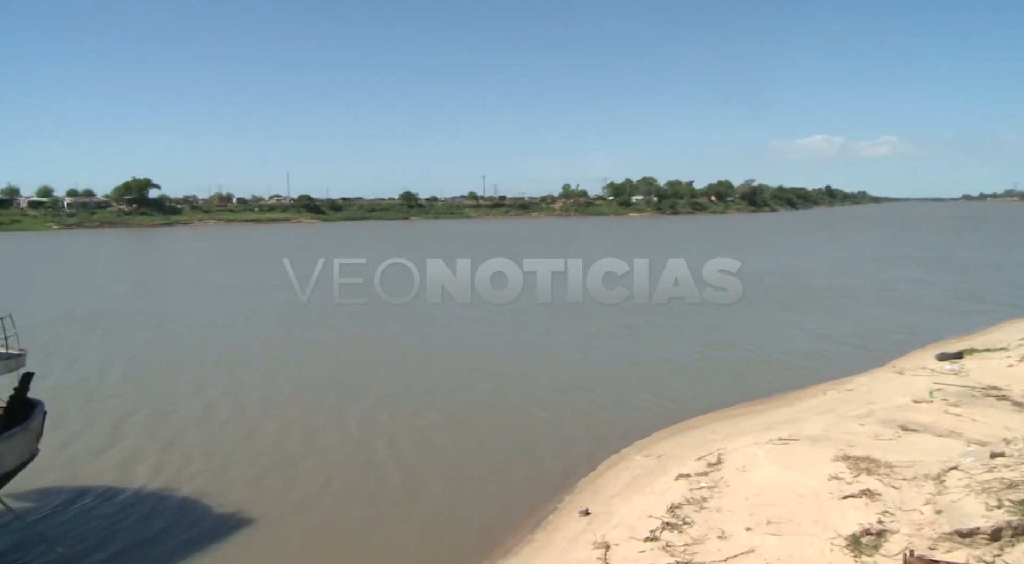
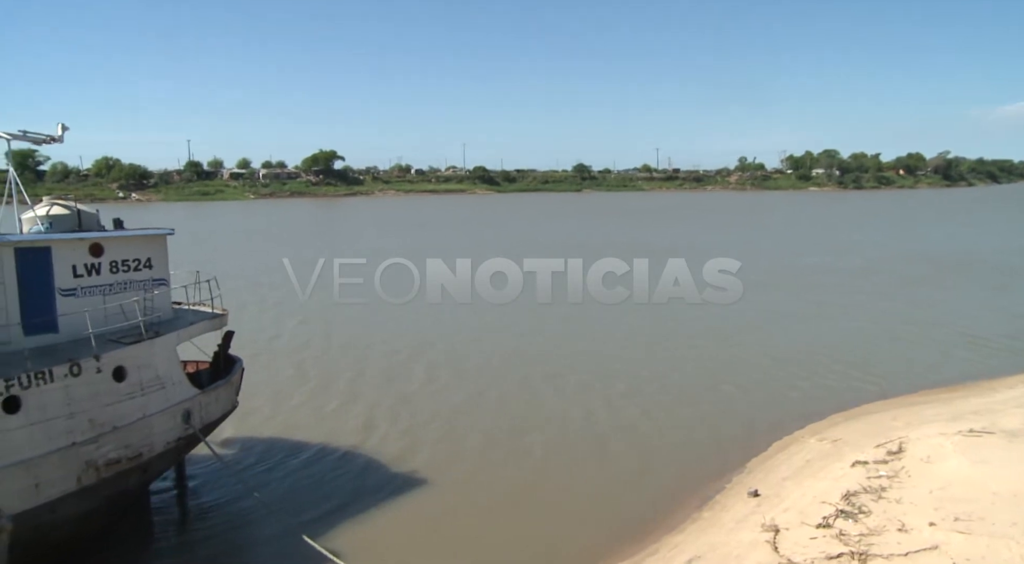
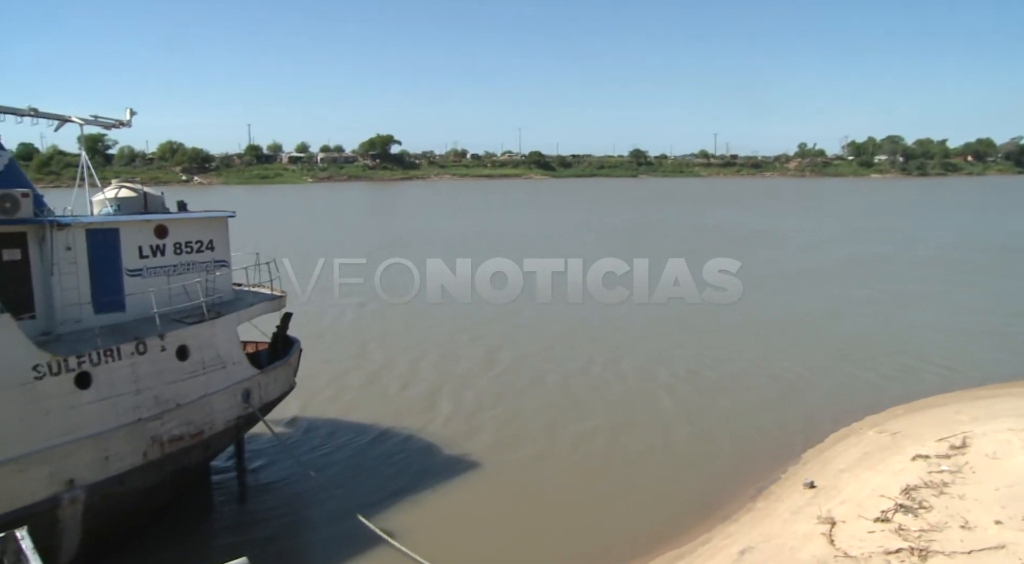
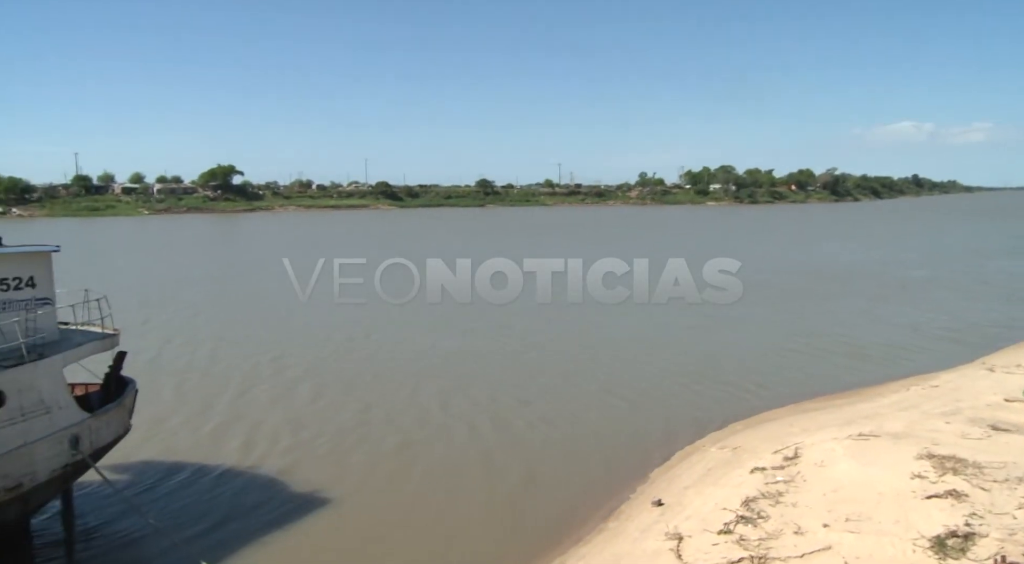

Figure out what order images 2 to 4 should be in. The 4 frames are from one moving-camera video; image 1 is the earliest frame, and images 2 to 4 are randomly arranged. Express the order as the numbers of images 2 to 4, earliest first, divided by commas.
4, 2, 3
